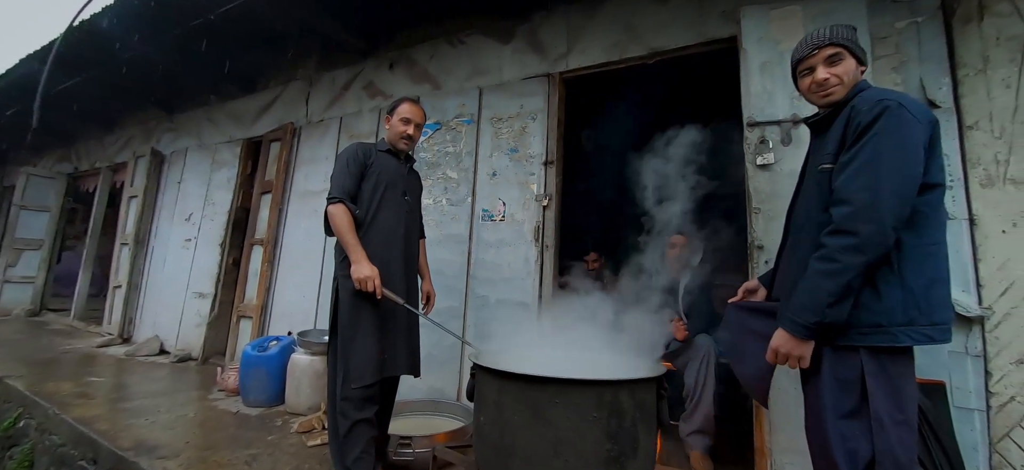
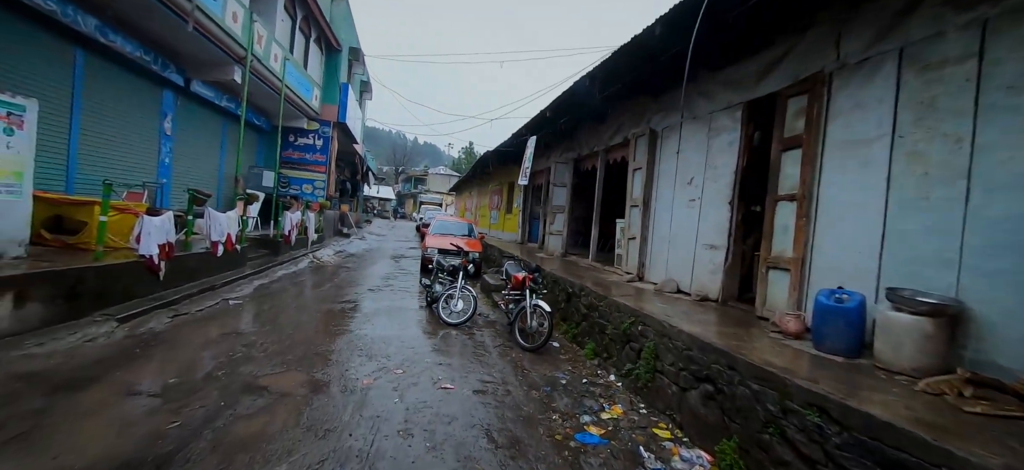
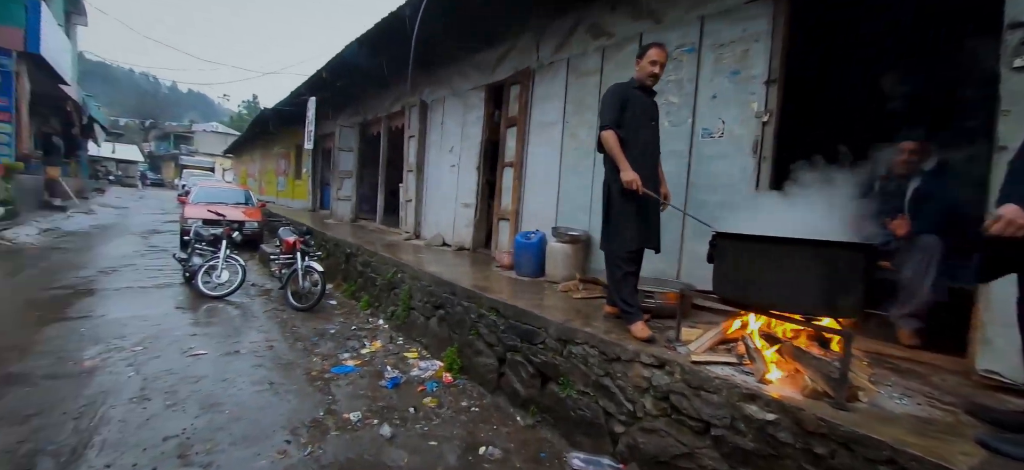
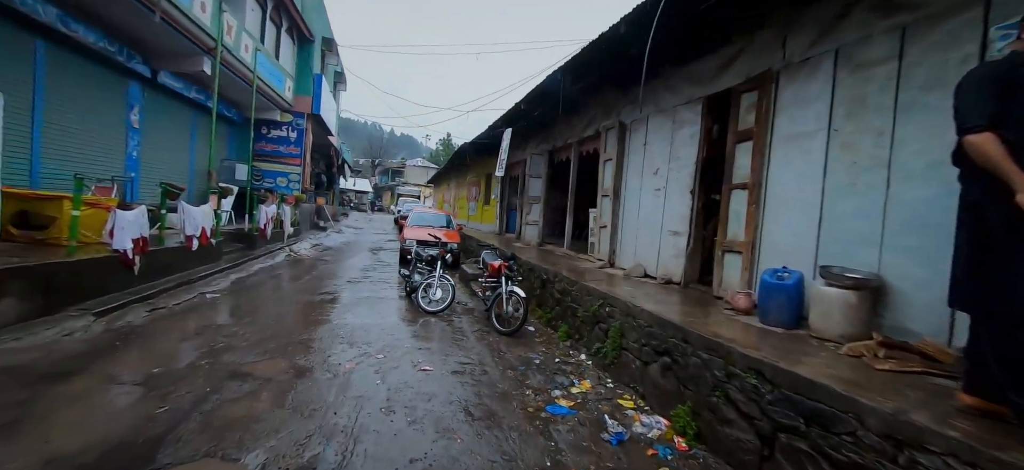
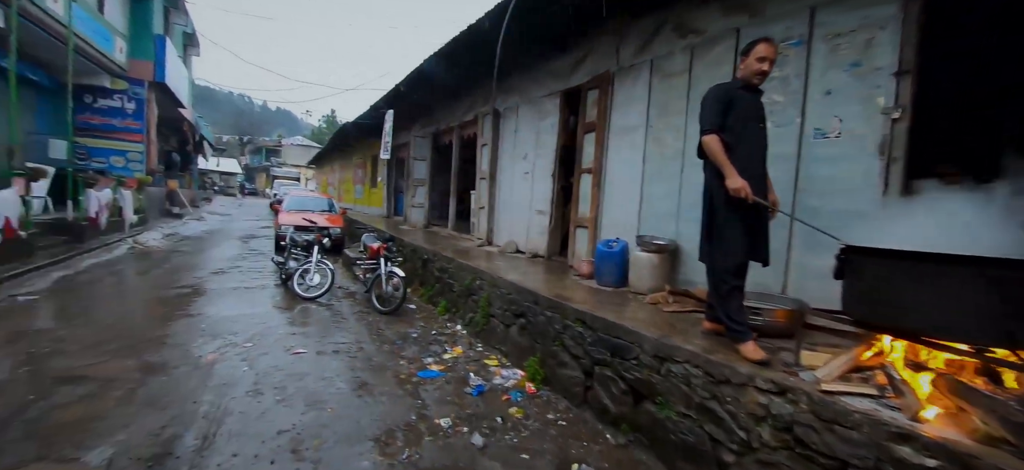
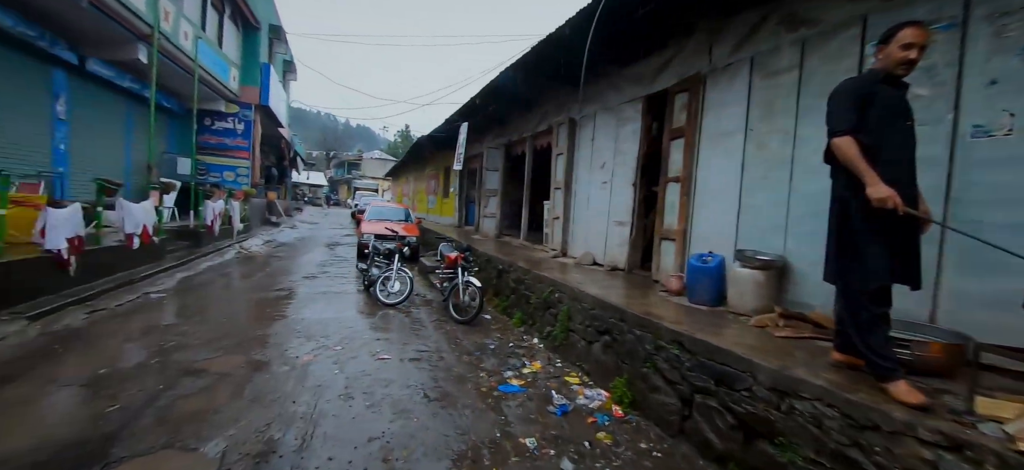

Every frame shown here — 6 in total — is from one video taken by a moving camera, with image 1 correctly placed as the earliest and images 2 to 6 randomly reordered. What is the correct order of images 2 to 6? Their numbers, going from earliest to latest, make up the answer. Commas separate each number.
3, 5, 6, 4, 2
